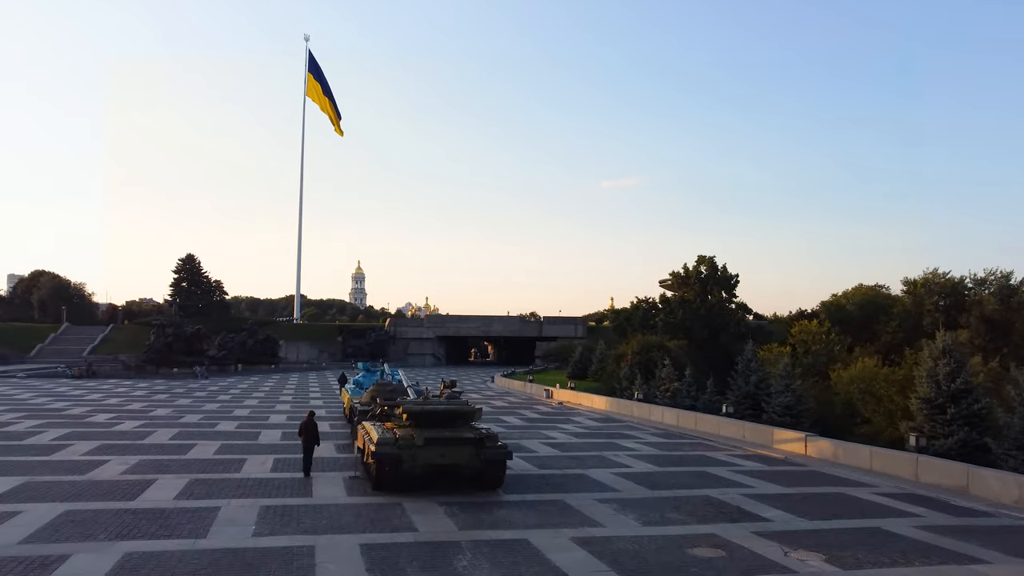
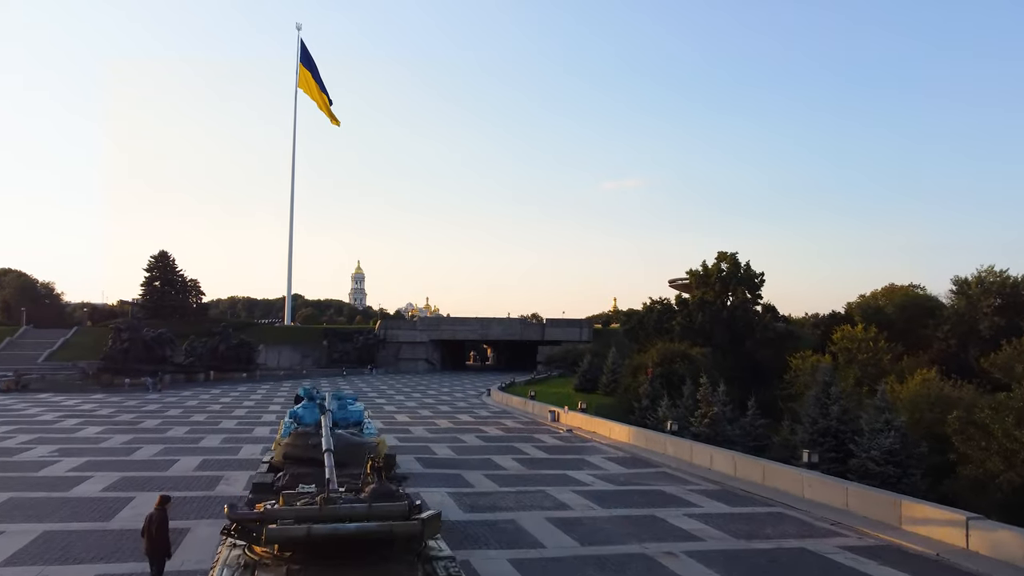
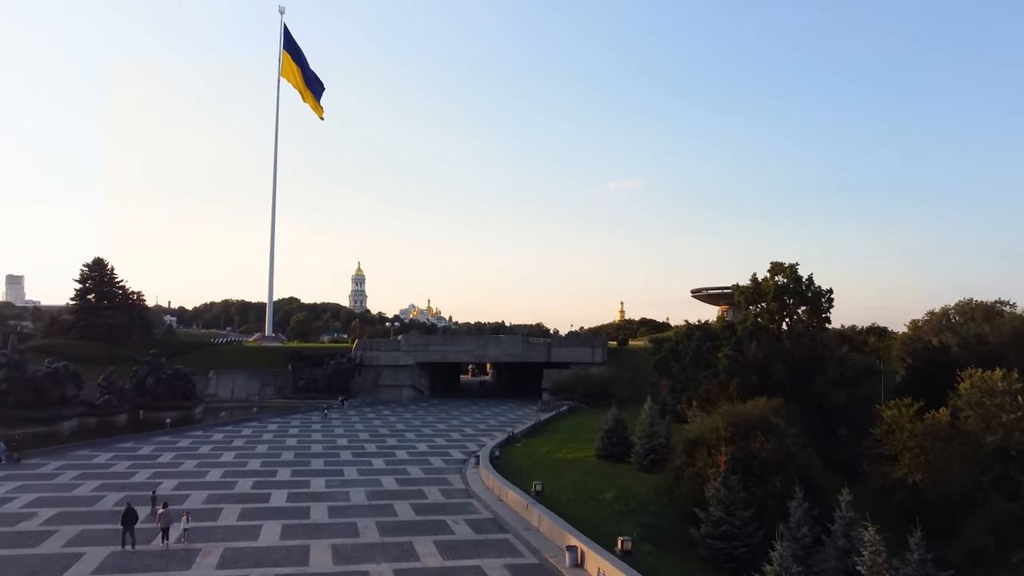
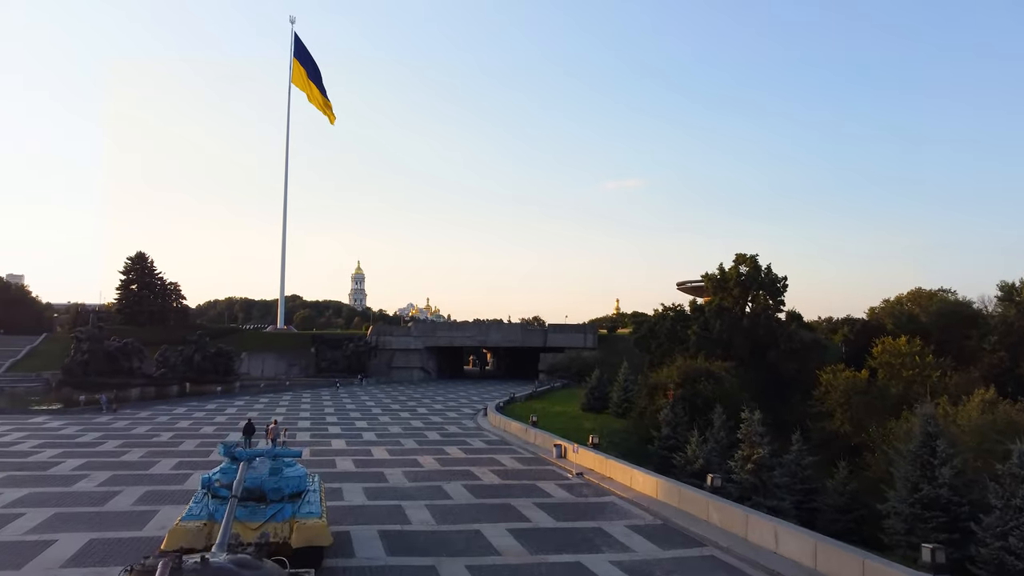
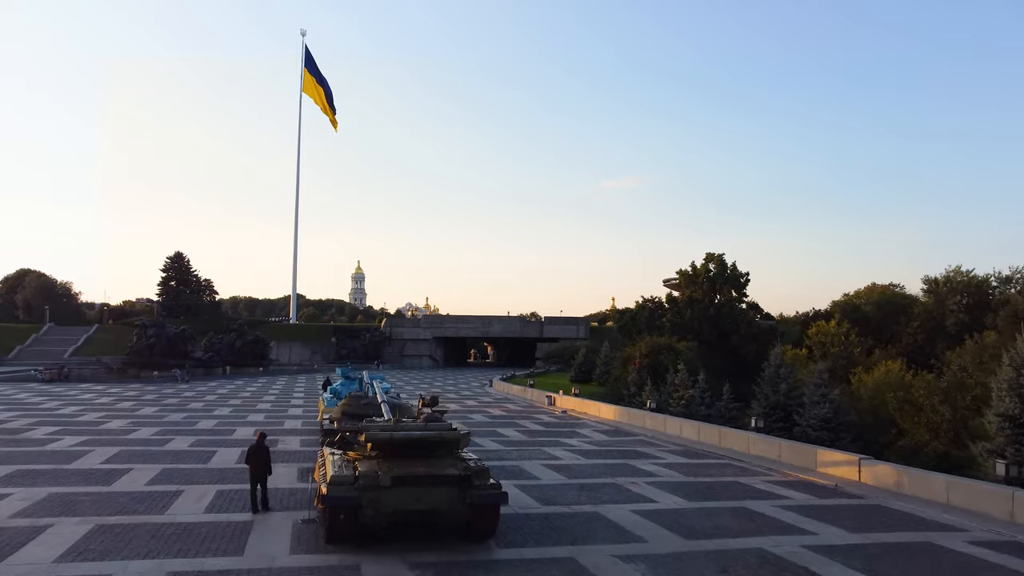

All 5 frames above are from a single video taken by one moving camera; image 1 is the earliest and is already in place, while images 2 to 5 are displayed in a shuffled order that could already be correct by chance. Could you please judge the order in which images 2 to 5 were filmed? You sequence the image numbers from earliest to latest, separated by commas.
5, 2, 4, 3
